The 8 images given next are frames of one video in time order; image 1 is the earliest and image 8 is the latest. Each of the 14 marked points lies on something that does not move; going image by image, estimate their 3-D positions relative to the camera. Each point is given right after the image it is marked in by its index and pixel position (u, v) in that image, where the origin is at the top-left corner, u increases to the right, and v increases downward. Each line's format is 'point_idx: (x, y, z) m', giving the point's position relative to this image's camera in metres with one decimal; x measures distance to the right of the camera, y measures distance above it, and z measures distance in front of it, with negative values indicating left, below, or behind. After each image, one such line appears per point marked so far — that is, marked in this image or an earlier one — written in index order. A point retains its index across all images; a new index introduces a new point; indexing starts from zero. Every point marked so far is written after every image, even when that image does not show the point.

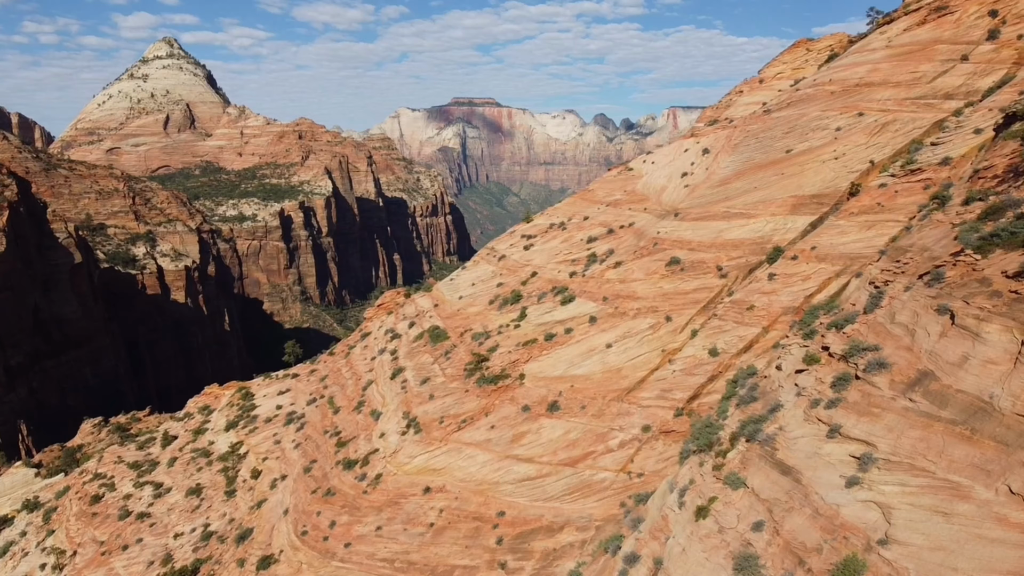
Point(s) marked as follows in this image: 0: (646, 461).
0: (+3.4, -4.3, +20.0) m
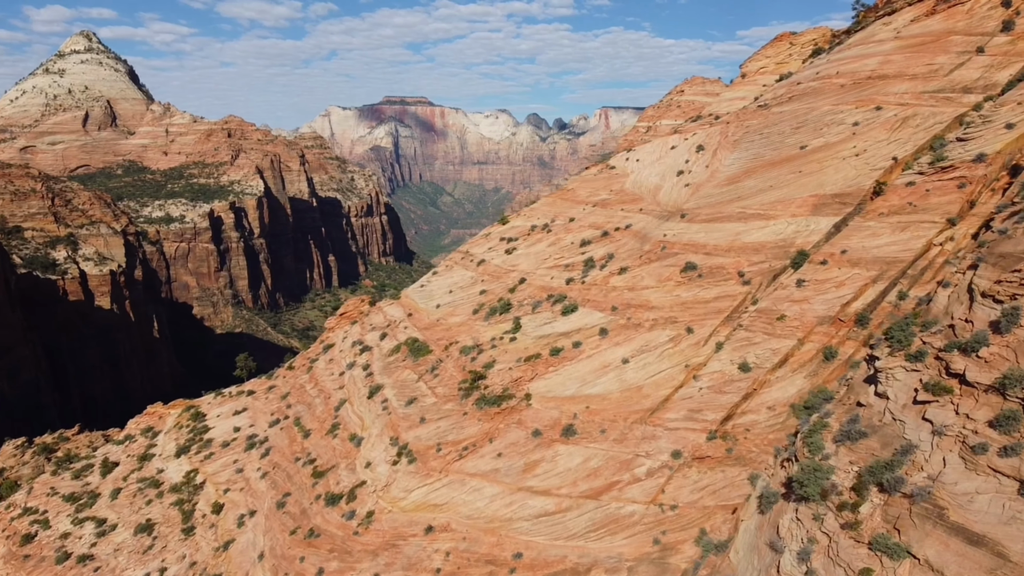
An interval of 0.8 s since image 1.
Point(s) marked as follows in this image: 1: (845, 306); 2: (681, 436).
0: (+3.7, -4.5, +18.0) m
1: (+7.9, -0.4, +19.3) m
2: (+3.9, -3.4, +18.7) m
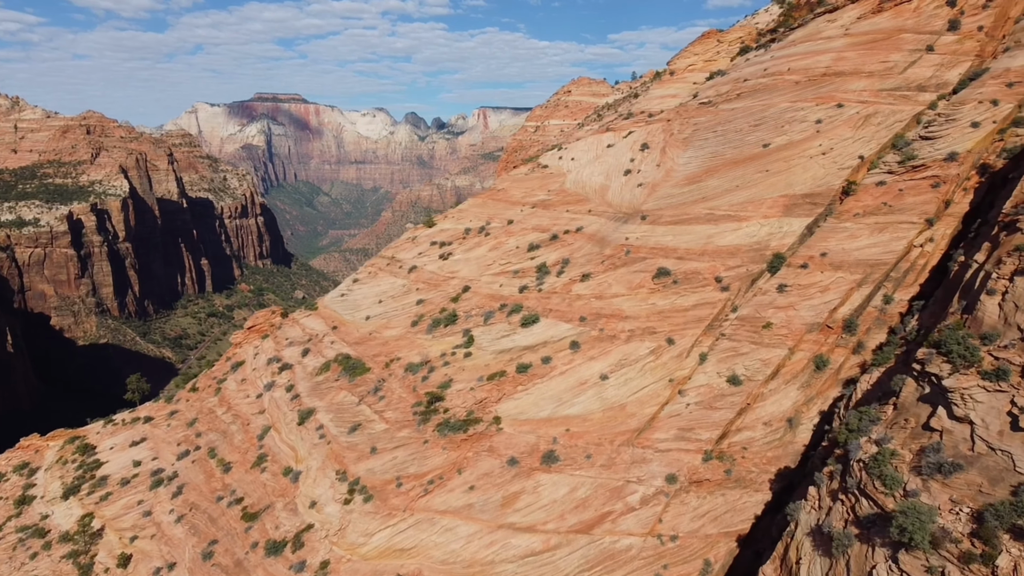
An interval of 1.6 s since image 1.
0: (+3.4, -4.7, +16.4) m
1: (+7.2, -0.5, +18.3) m
2: (+3.4, -3.6, +17.2) m
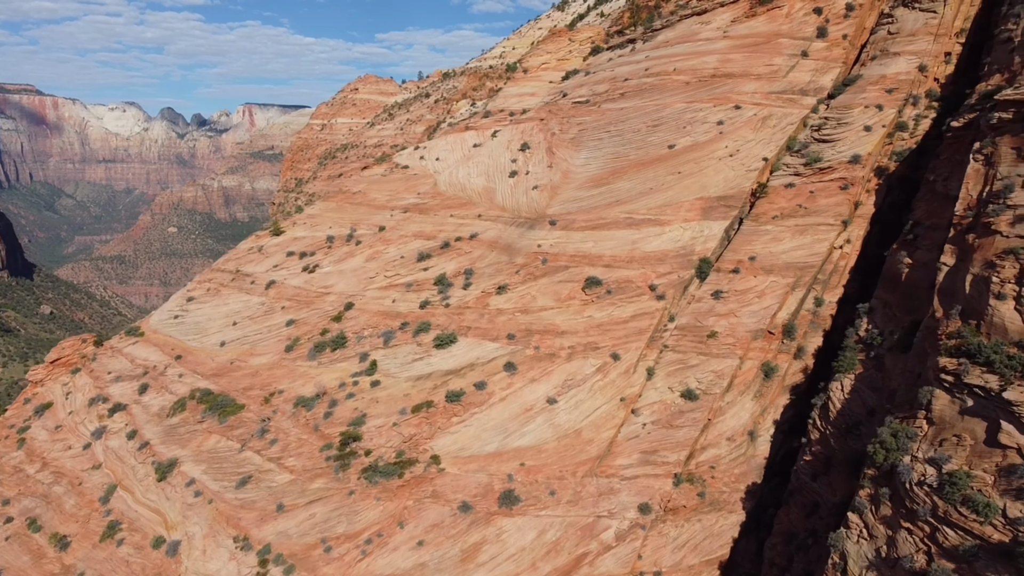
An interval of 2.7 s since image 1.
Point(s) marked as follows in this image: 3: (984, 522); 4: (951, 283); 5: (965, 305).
0: (+2.8, -5.0, +15.1) m
1: (+5.7, -0.6, +17.9) m
2: (+2.6, -3.8, +15.8) m
3: (+5.6, -2.8, +9.8) m
4: (+7.7, +0.1, +14.2) m
5: (+7.3, -0.3, +13.2) m
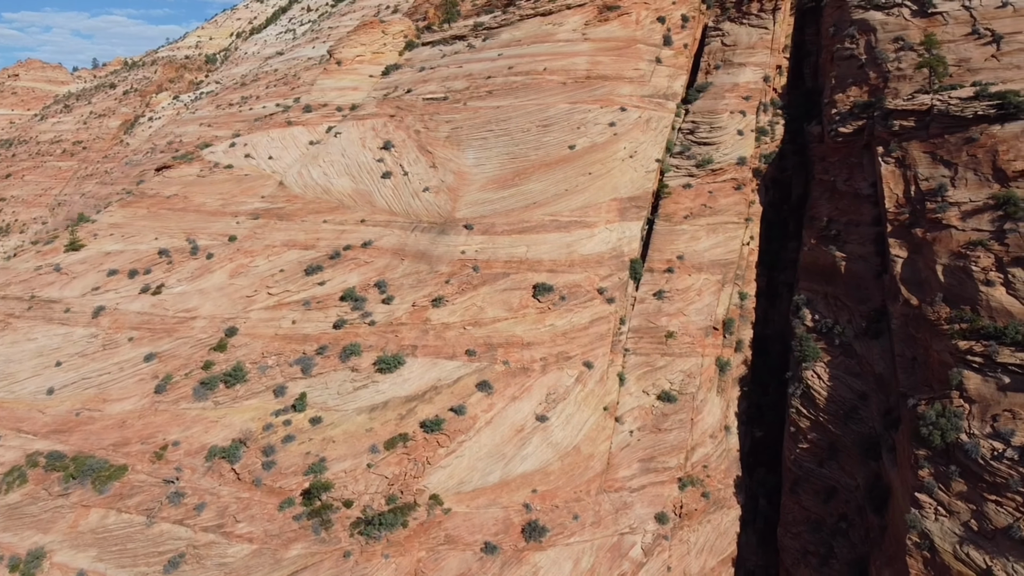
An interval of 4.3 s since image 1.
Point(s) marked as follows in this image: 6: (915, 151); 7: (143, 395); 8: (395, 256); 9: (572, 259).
0: (+3.2, -5.0, +14.8) m
1: (+4.7, -0.6, +18.5) m
2: (+2.7, -3.9, +15.4) m
3: (+7.7, -2.7, +10.9) m
4: (+7.8, +0.3, +15.8) m
5: (+7.9, -0.1, +14.7) m
6: (+8.8, +3.0, +17.7) m
7: (-8.1, -2.3, +17.9) m
8: (-2.9, +0.8, +19.9) m
9: (+1.4, +0.7, +18.9) m
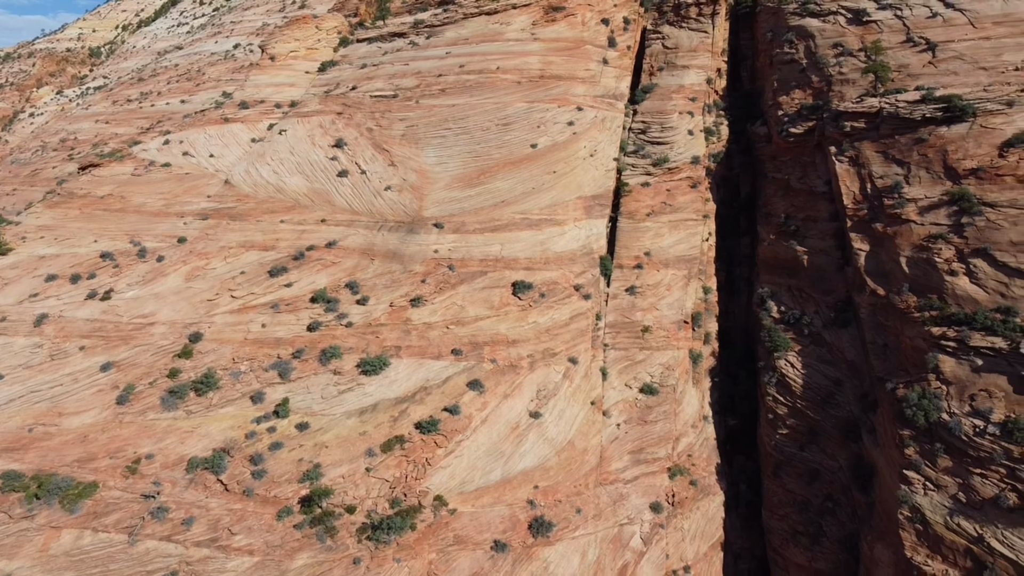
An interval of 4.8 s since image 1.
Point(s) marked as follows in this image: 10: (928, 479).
0: (+3.2, -4.9, +15.3) m
1: (+4.1, -0.5, +19.1) m
2: (+2.6, -3.8, +15.7) m
3: (+8.1, -2.5, +12.0) m
4: (+7.6, +0.5, +16.8) m
5: (+7.8, +0.1, +15.8) m
6: (+8.2, +3.2, +18.8) m
7: (-8.4, -2.4, +16.9) m
8: (-3.6, +0.8, +19.5) m
9: (+0.8, +0.7, +19.1) m
10: (+6.8, -3.1, +13.3) m
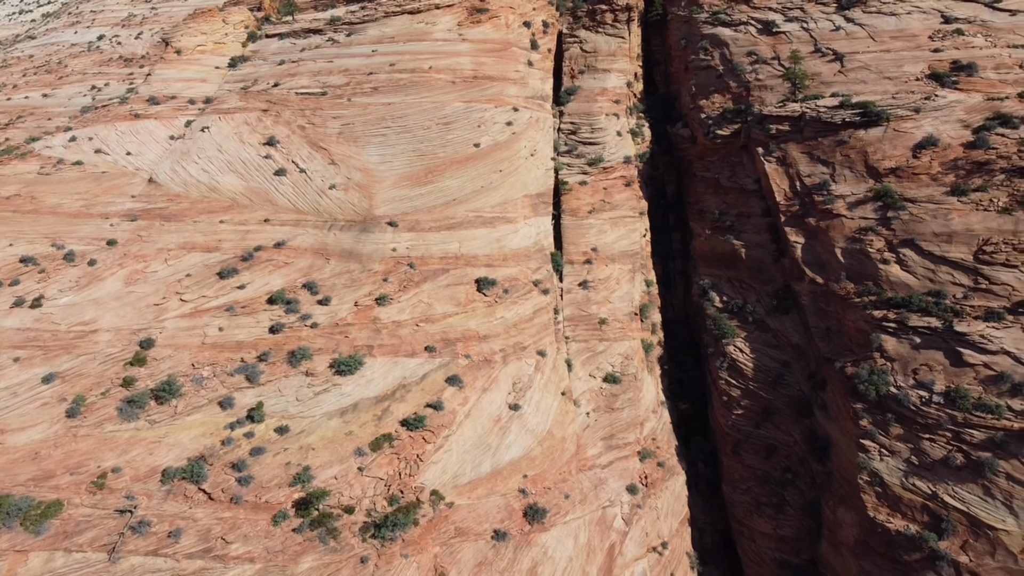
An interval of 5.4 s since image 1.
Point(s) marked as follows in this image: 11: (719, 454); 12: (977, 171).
0: (+2.9, -4.7, +16.1) m
1: (+3.1, -0.3, +20.1) m
2: (+2.2, -3.7, +16.5) m
3: (+8.2, -2.2, +13.7) m
4: (+6.8, +0.7, +18.4) m
5: (+7.2, +0.4, +17.4) m
6: (+7.1, +3.4, +20.4) m
7: (-8.9, -2.5, +15.8) m
8: (-4.6, +0.8, +19.2) m
9: (-0.2, +0.8, +19.5) m
10: (+6.8, -2.9, +14.8) m
11: (+4.7, -3.7, +18.4) m
12: (+9.9, +2.5, +17.4) m
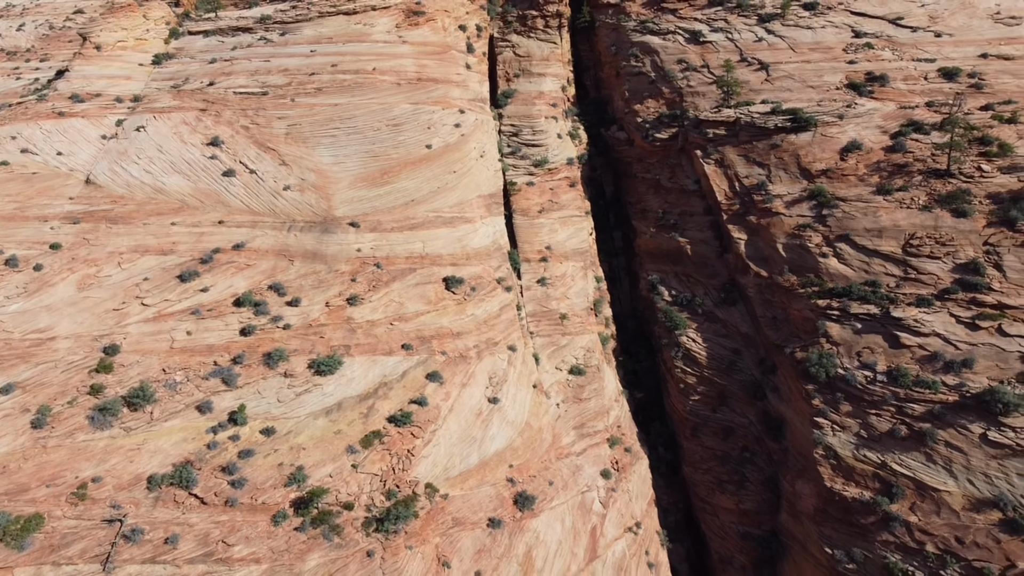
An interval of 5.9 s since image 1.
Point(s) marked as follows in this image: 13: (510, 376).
0: (+2.5, -4.6, +17.1) m
1: (+2.0, -0.2, +21.0) m
2: (+1.7, -3.6, +17.4) m
3: (+8.1, -2.0, +15.4) m
4: (+6.0, +0.9, +19.9) m
5: (+6.5, +0.5, +18.9) m
6: (+5.9, +3.6, +21.9) m
7: (-9.2, -2.6, +15.1) m
8: (-5.4, +0.7, +19.1) m
9: (-1.2, +0.9, +20.0) m
10: (+6.5, -2.7, +16.3) m
11: (+4.0, -3.6, +19.5) m
12: (+9.2, +2.7, +19.3) m
13: (-0.1, -1.9, +17.6) m
